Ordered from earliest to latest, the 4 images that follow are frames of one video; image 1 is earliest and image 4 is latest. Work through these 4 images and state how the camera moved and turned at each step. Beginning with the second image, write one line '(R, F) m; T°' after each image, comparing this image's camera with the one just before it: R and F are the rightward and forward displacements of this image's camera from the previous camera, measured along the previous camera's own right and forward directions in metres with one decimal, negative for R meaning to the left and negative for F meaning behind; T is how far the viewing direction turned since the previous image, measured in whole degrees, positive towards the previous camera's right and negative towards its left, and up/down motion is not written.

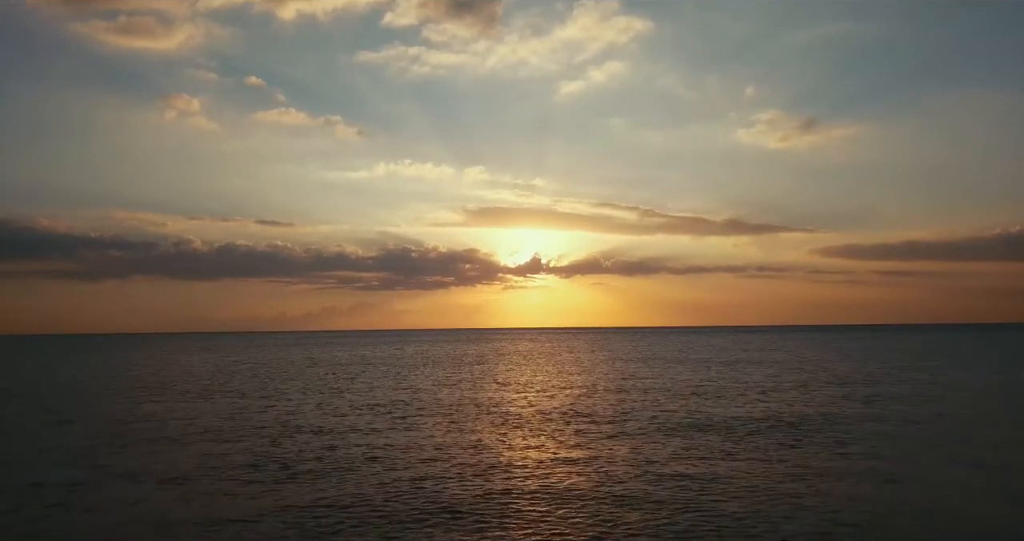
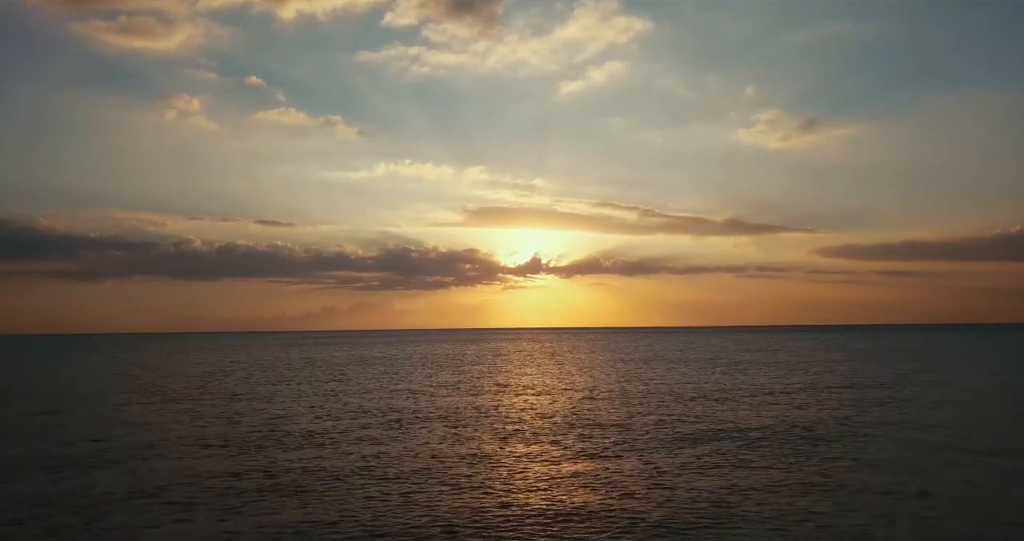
(-3.9, +0.8) m; 0°
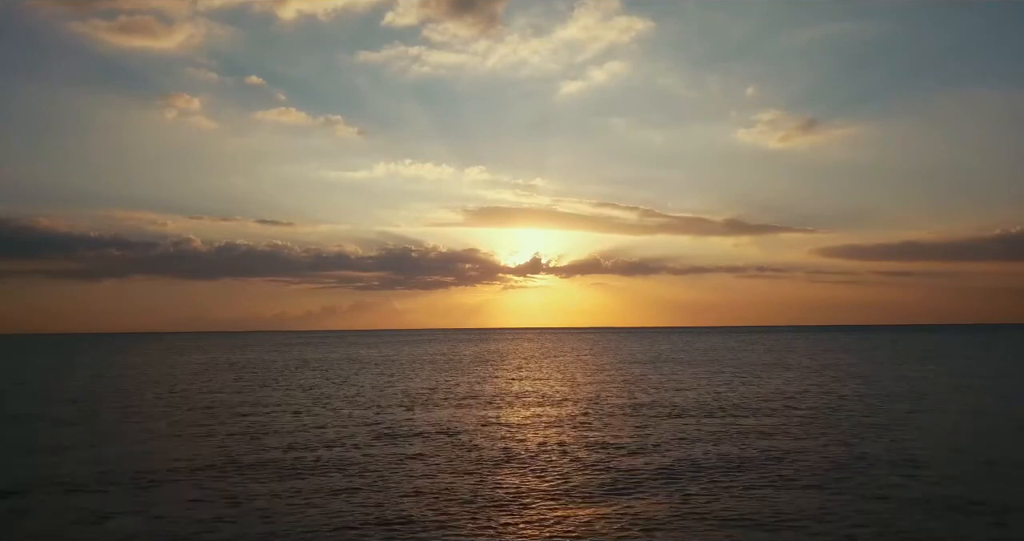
(+2.1, -1.3) m; 0°
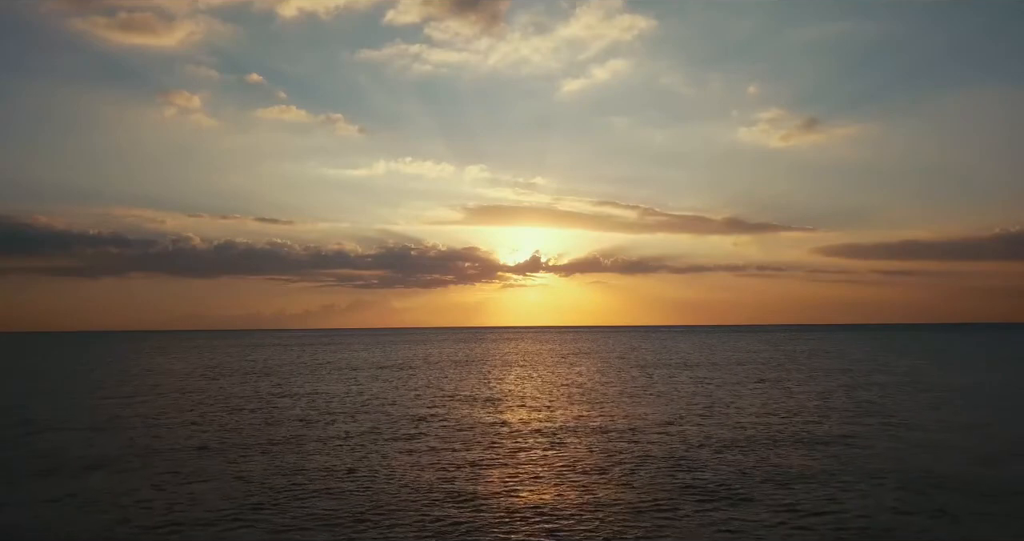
(-1.9, +2.0) m; 0°
